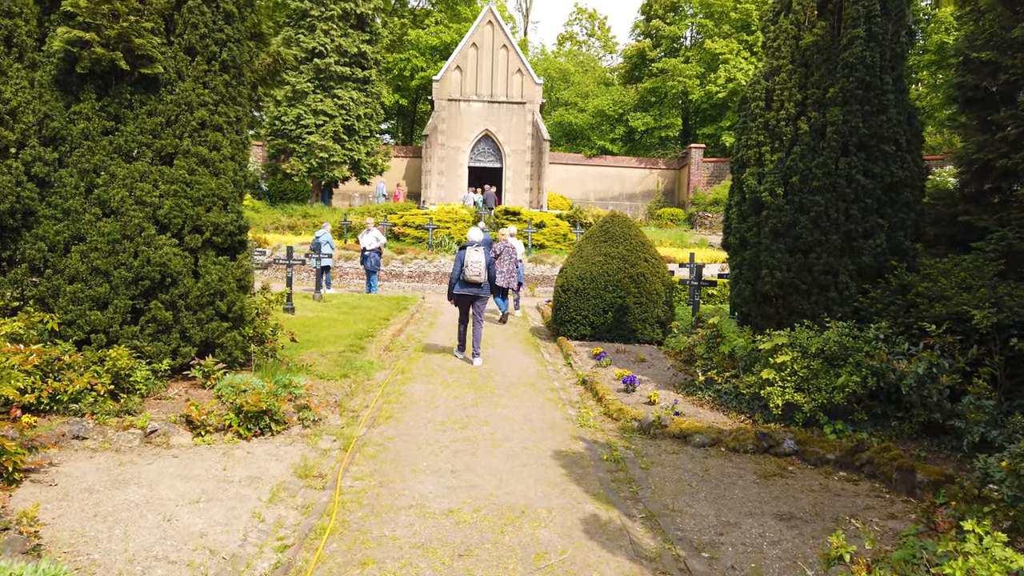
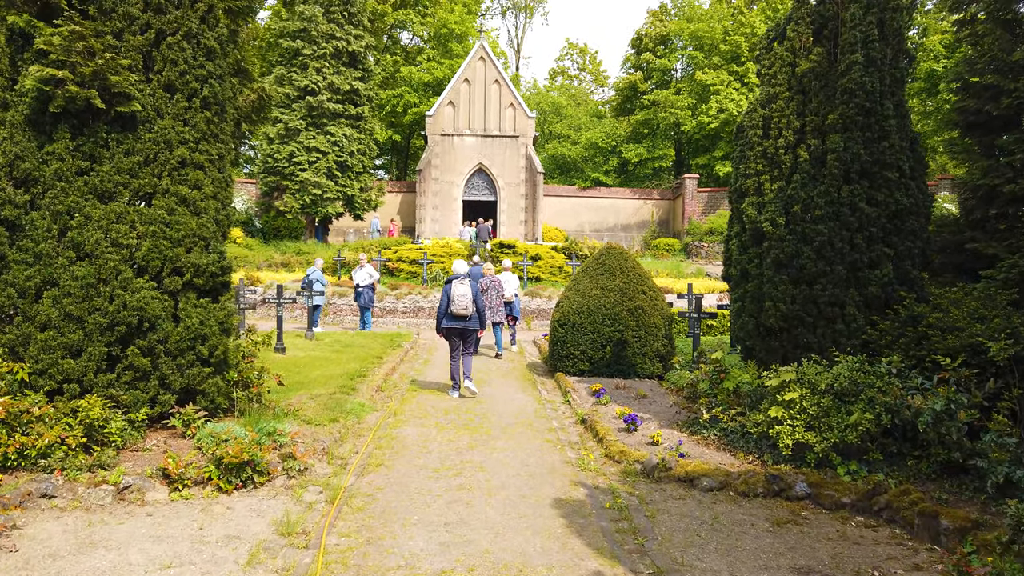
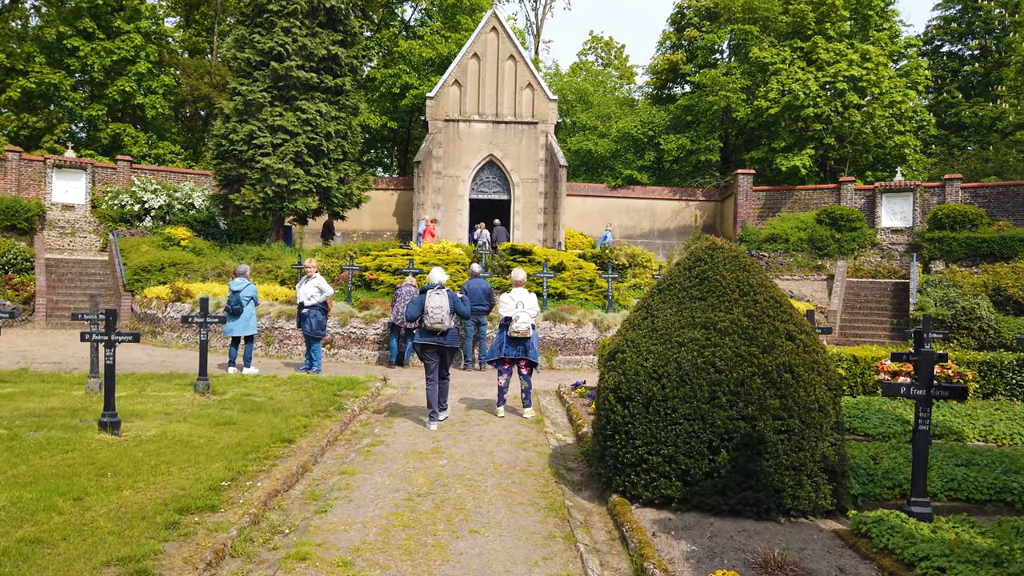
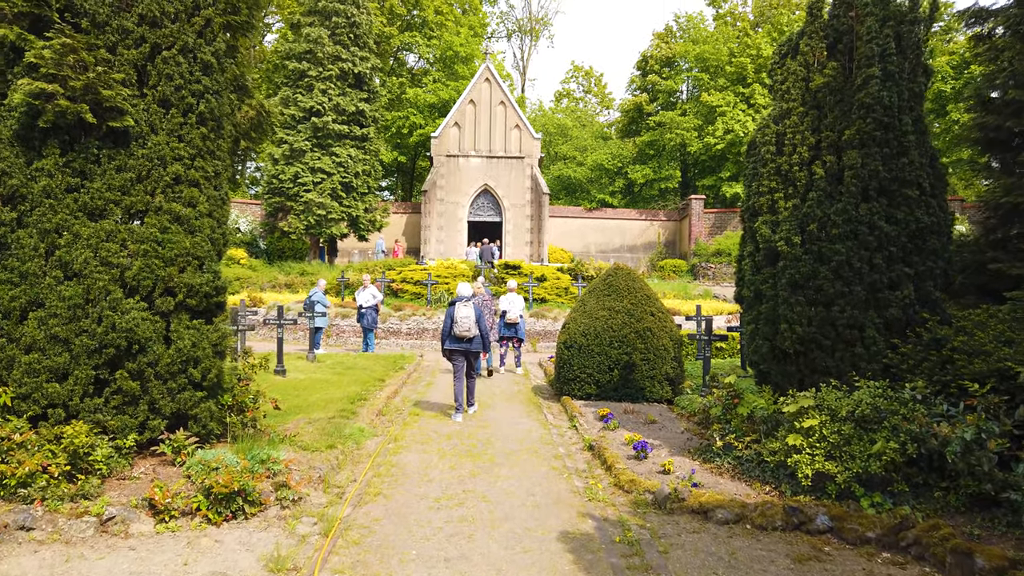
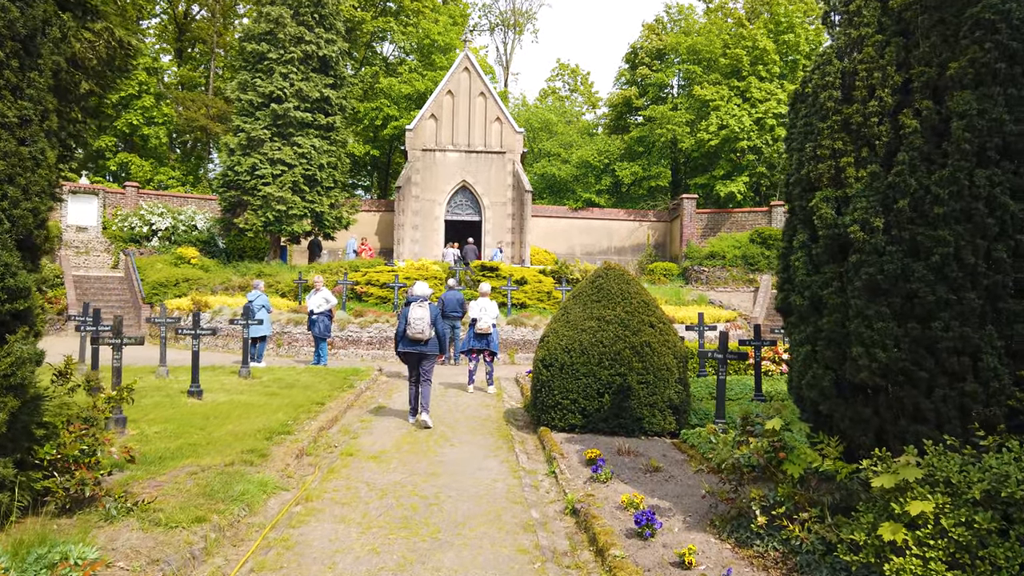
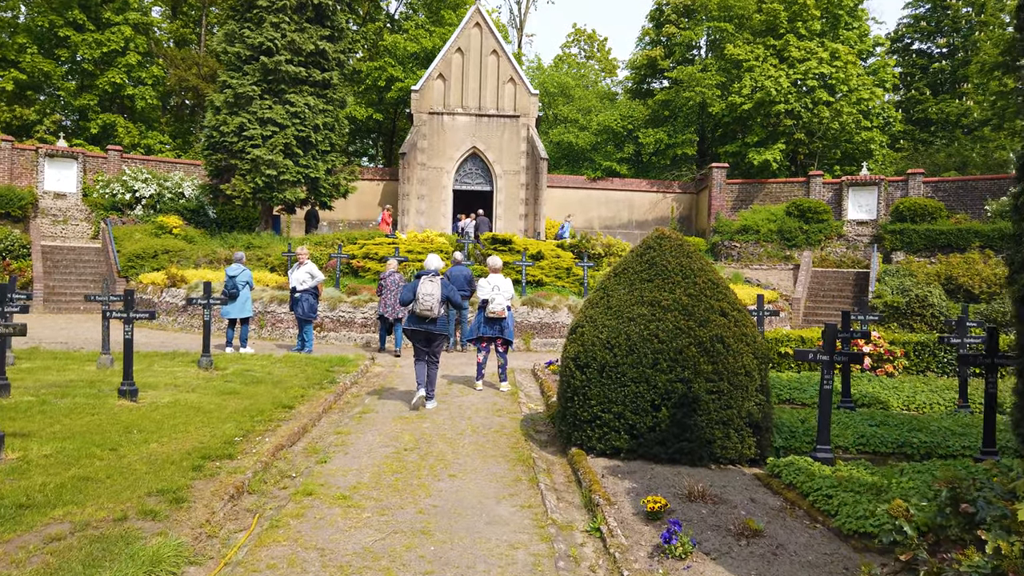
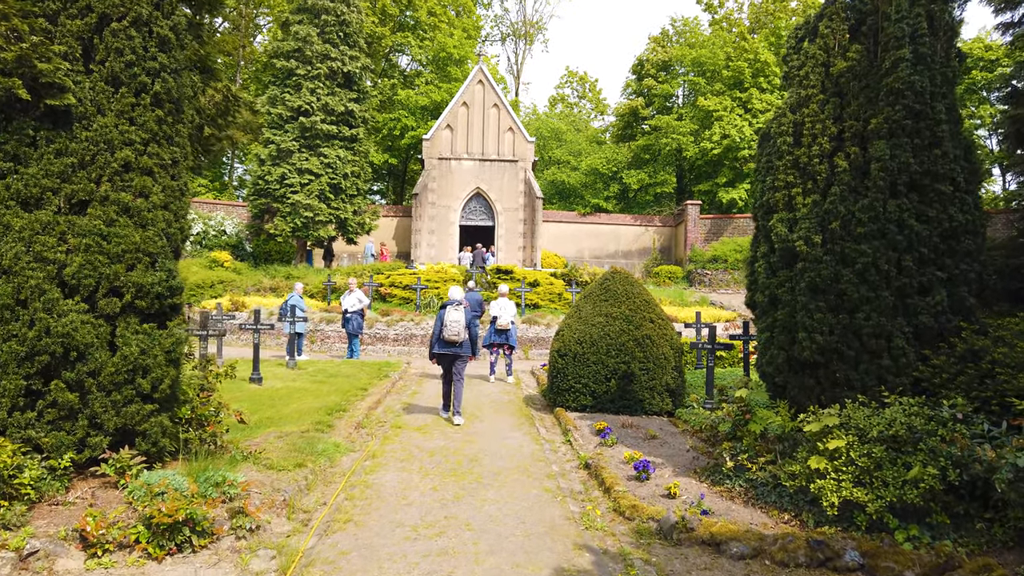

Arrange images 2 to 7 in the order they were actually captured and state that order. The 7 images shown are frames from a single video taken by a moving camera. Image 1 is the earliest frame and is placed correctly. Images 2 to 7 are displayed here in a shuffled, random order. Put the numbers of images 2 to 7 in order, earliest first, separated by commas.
2, 4, 7, 5, 6, 3
